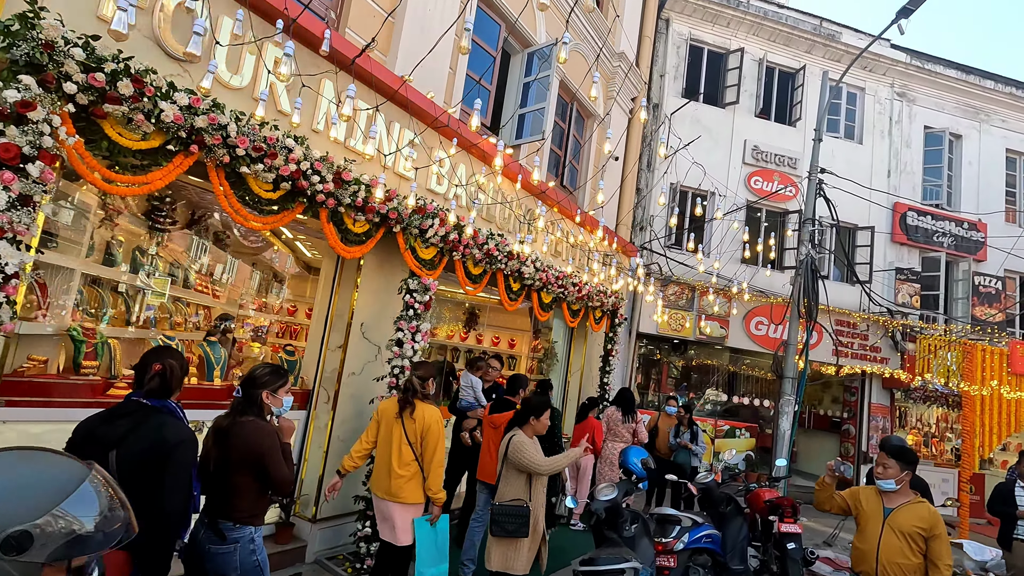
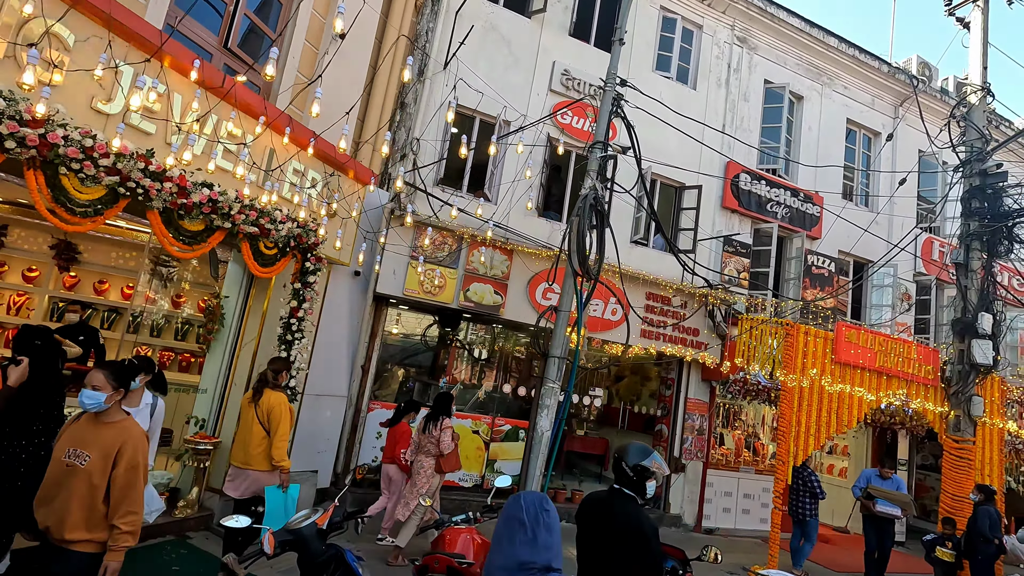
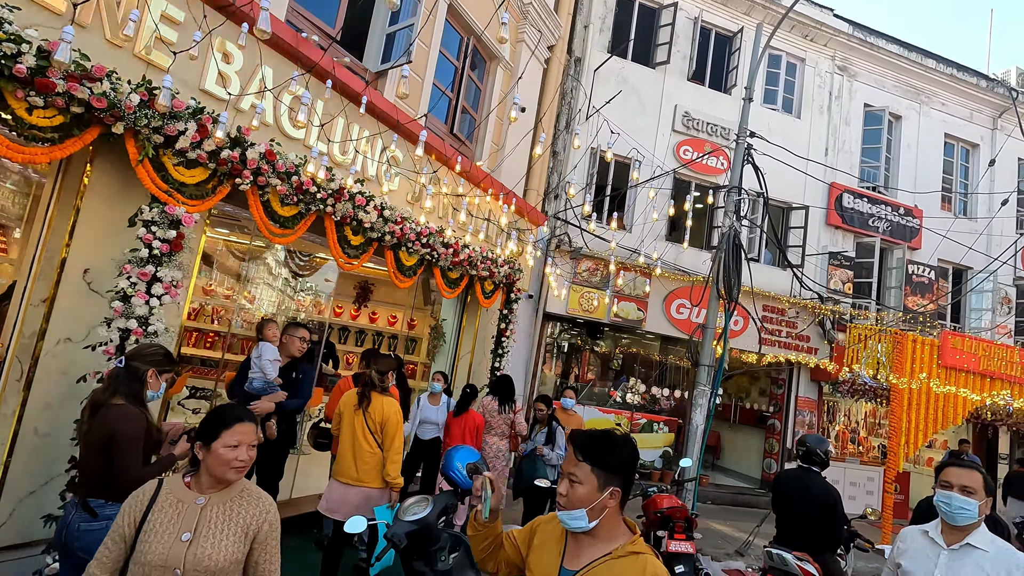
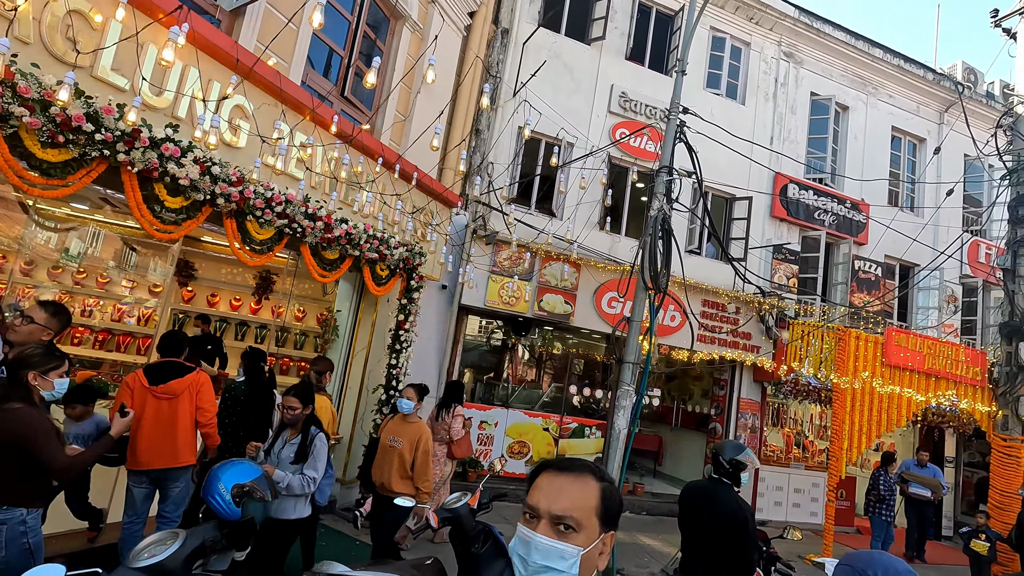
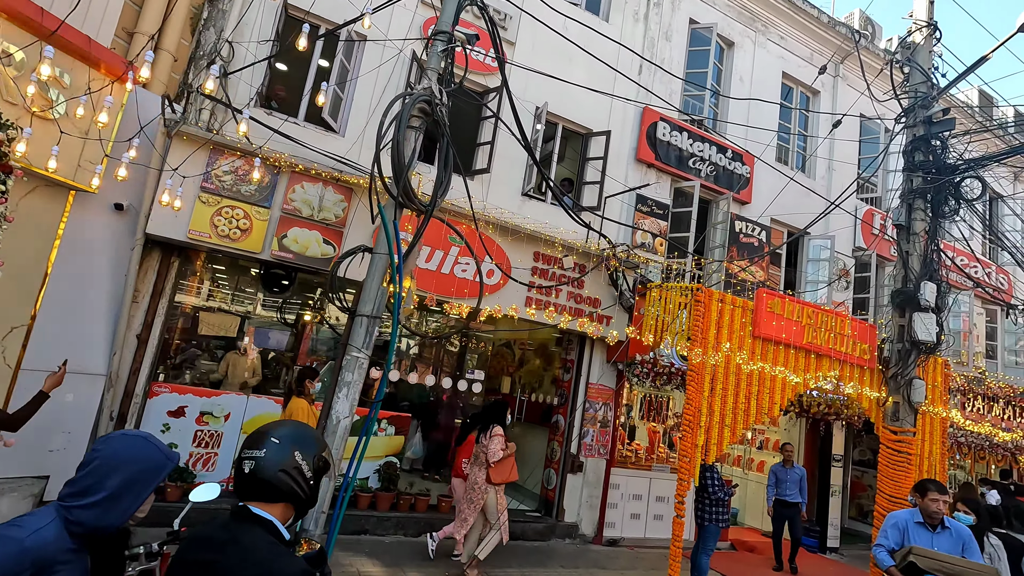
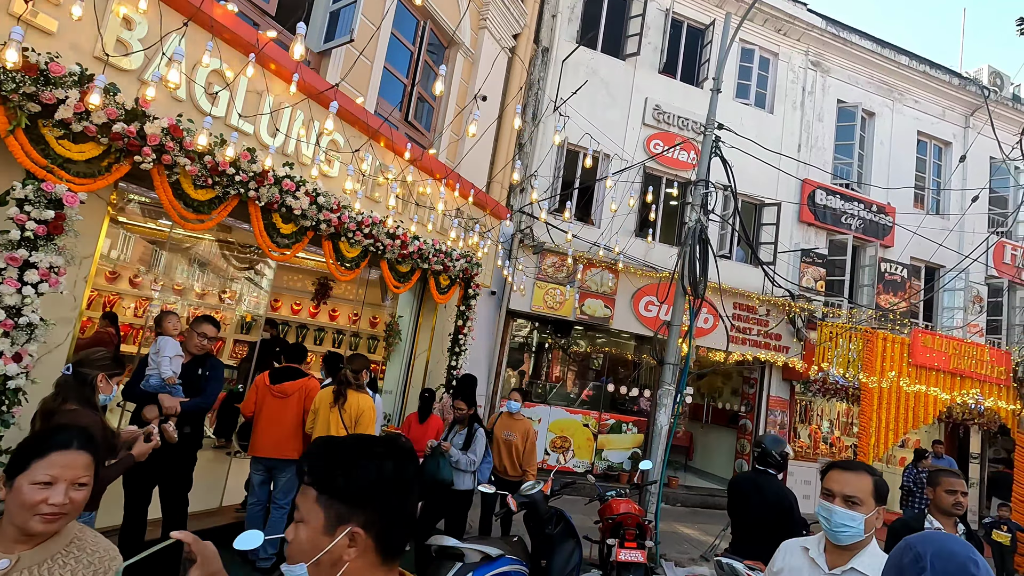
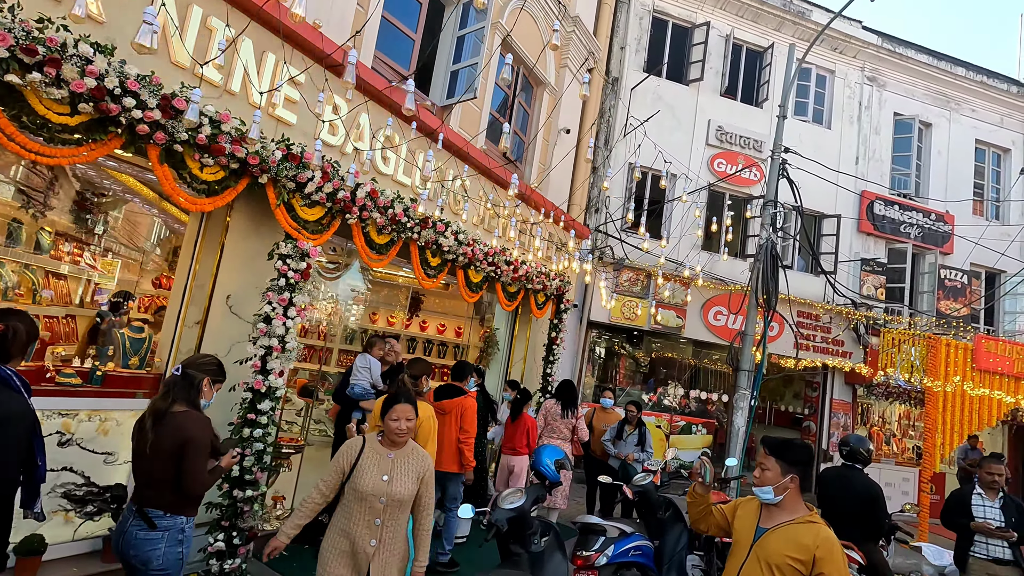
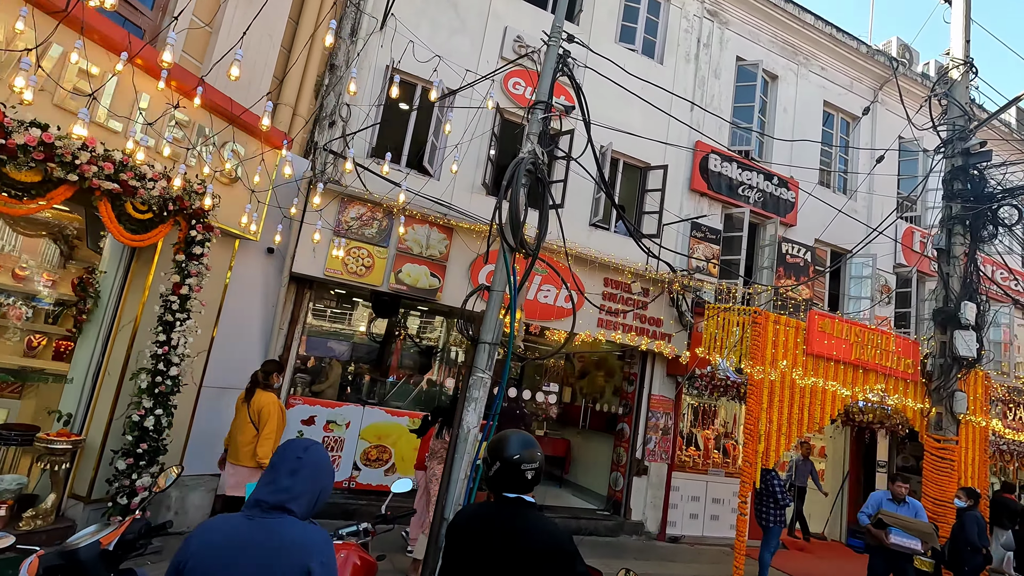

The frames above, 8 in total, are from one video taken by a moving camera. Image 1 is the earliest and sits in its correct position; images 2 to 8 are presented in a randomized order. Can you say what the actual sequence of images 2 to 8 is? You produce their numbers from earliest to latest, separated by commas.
7, 3, 6, 4, 2, 8, 5
